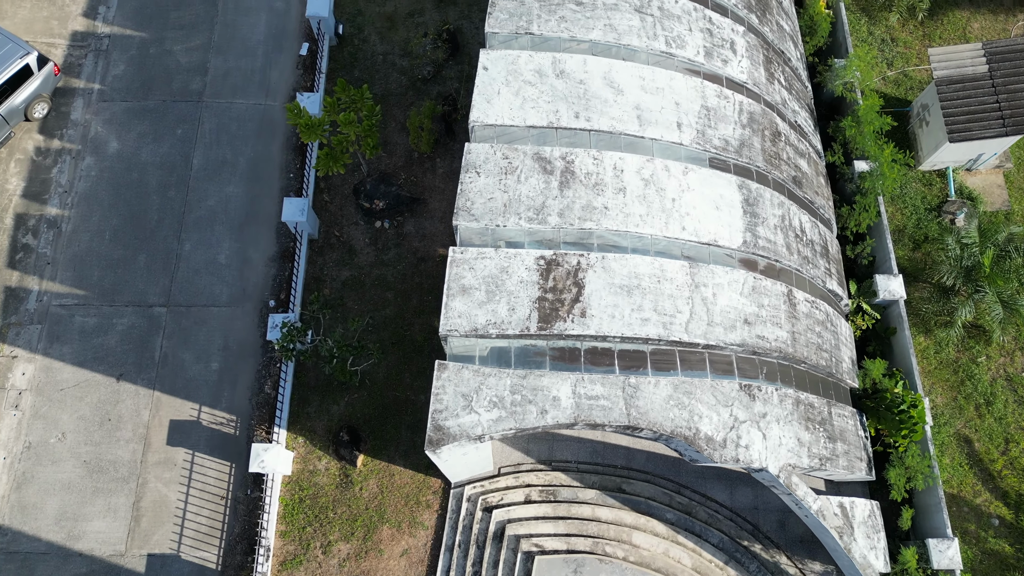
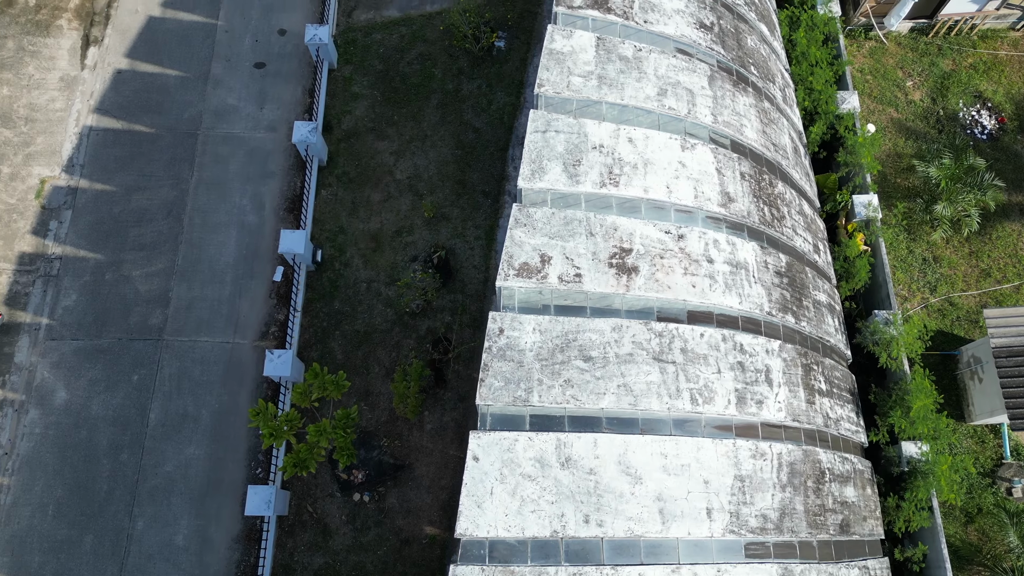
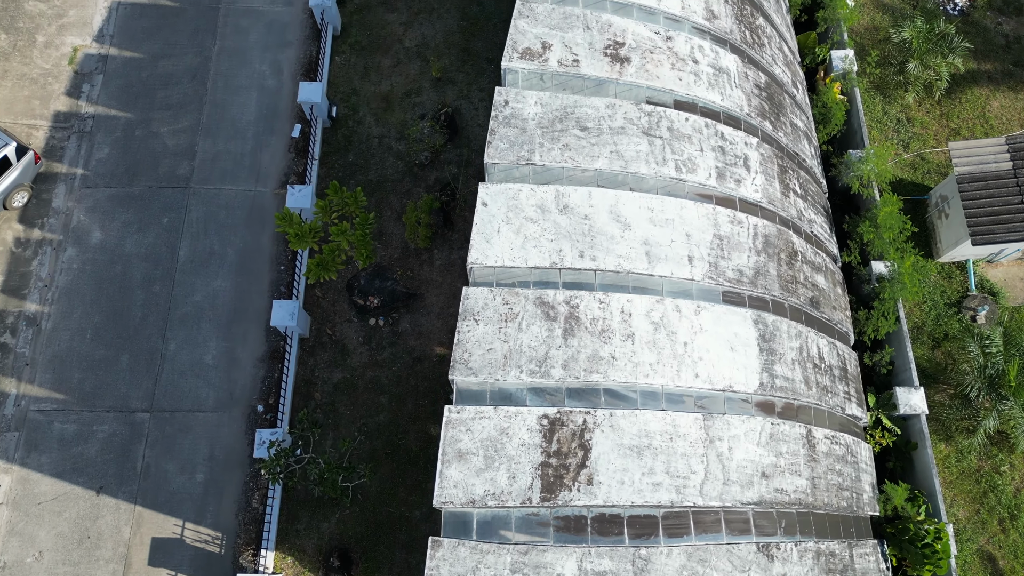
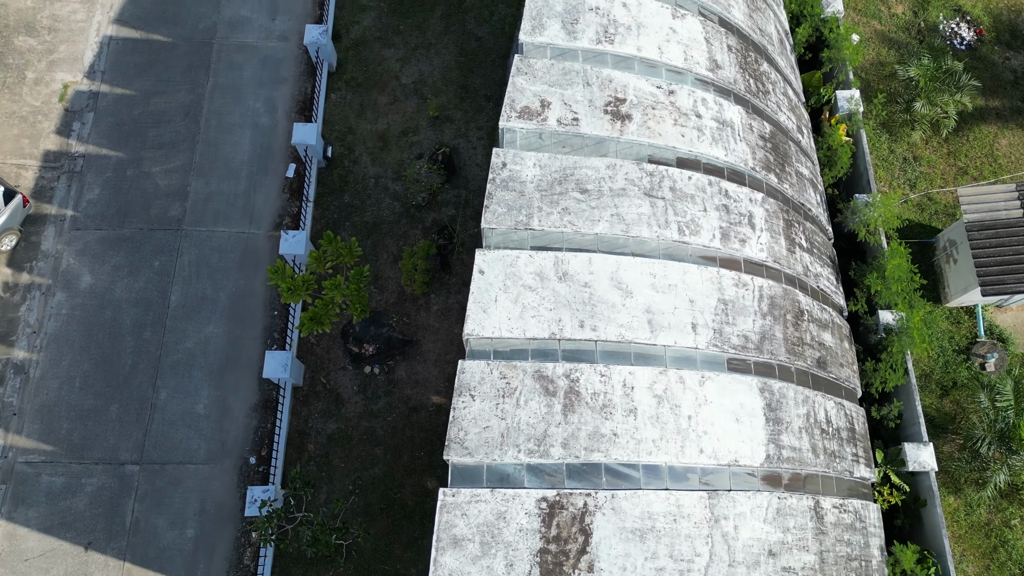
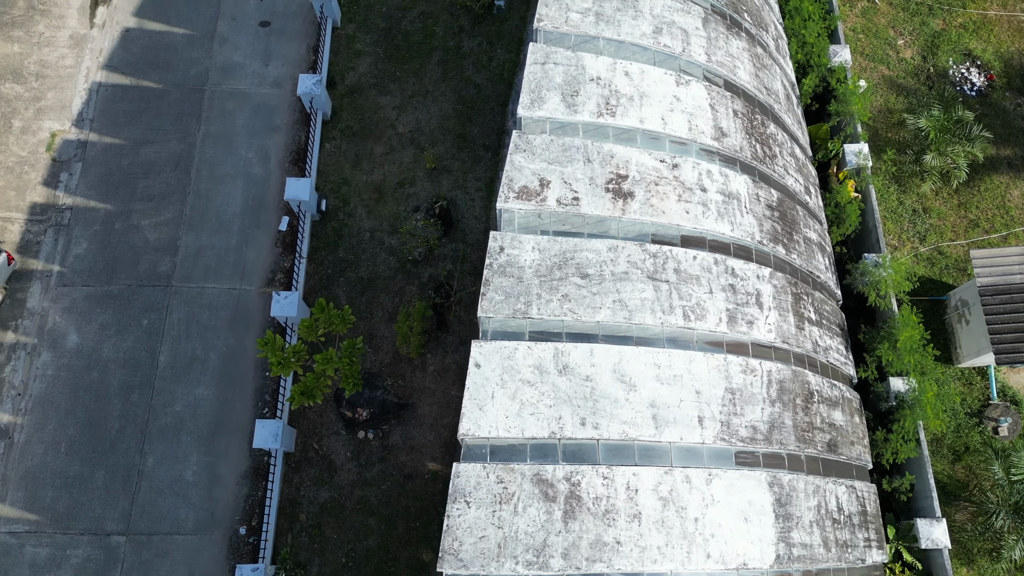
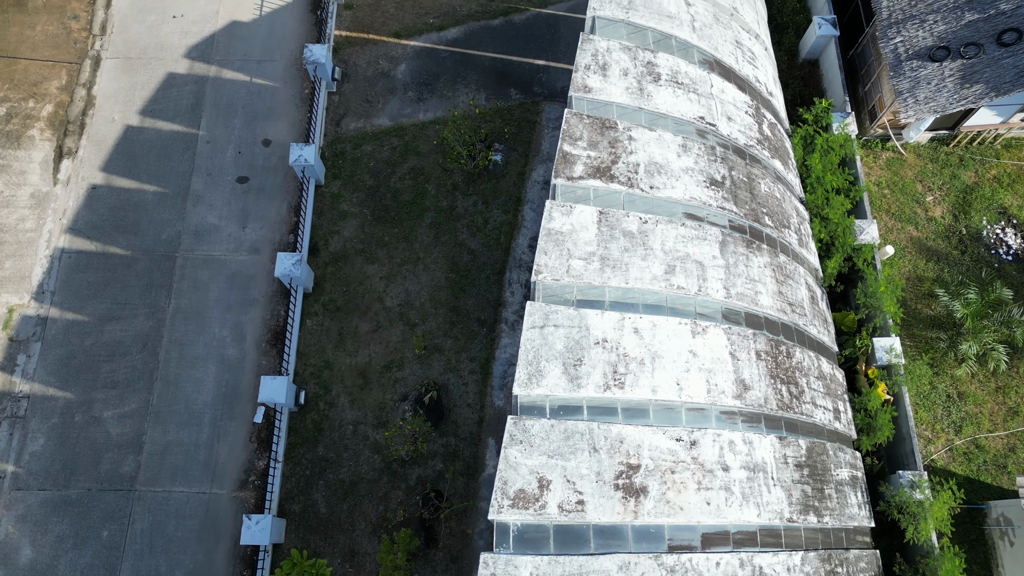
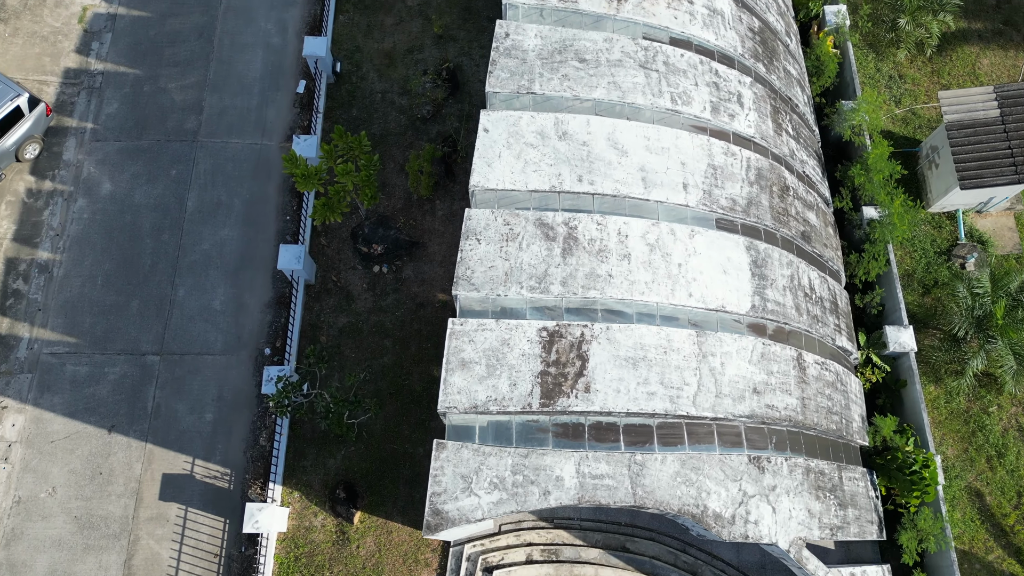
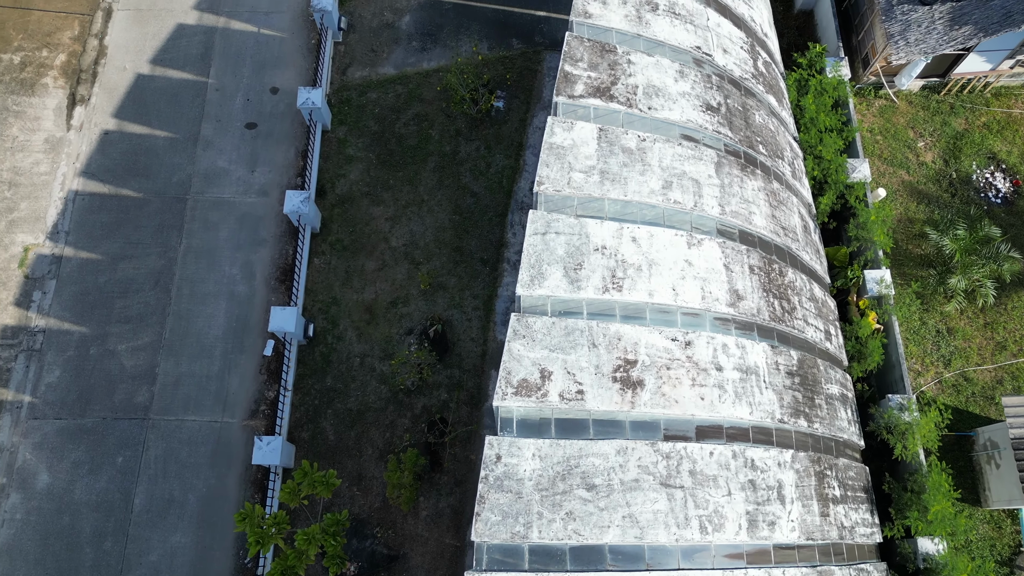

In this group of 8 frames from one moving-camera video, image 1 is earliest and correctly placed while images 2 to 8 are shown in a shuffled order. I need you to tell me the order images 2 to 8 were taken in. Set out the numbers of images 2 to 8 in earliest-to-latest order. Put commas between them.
7, 3, 4, 5, 2, 8, 6
